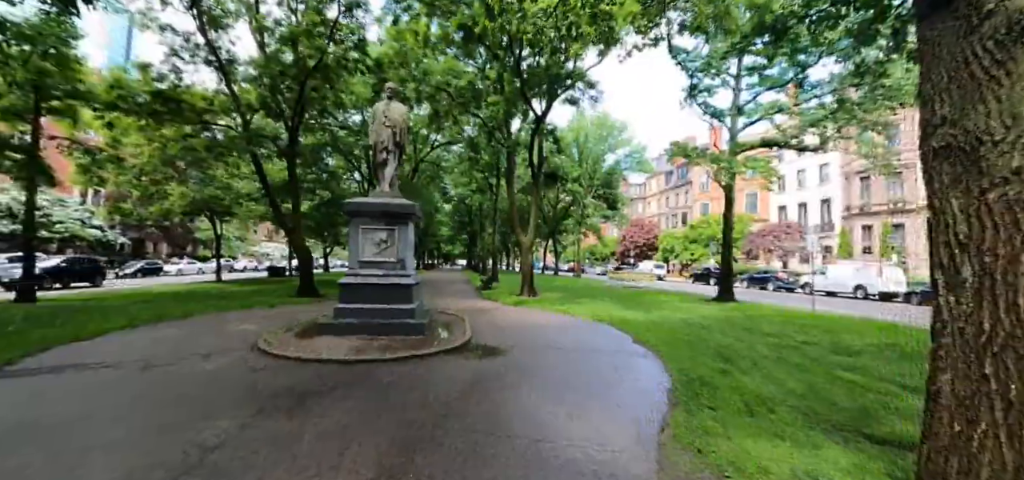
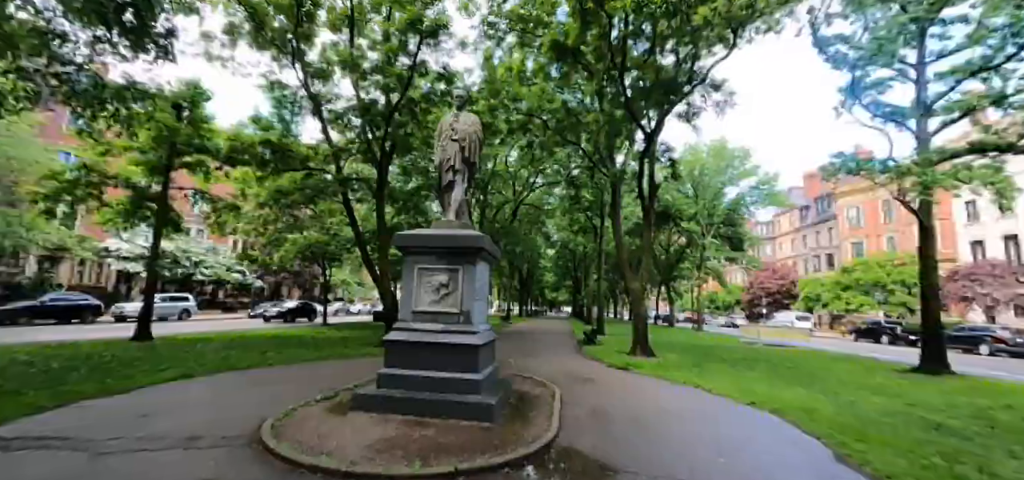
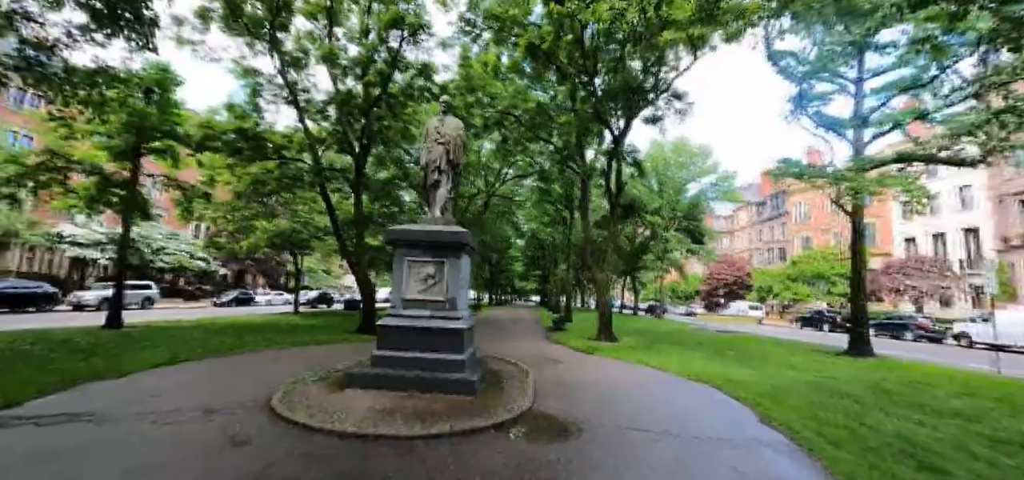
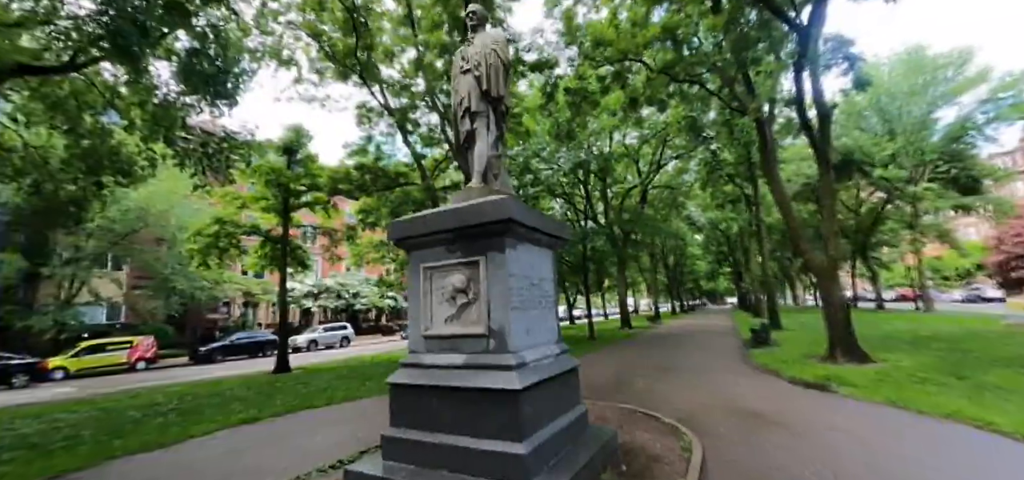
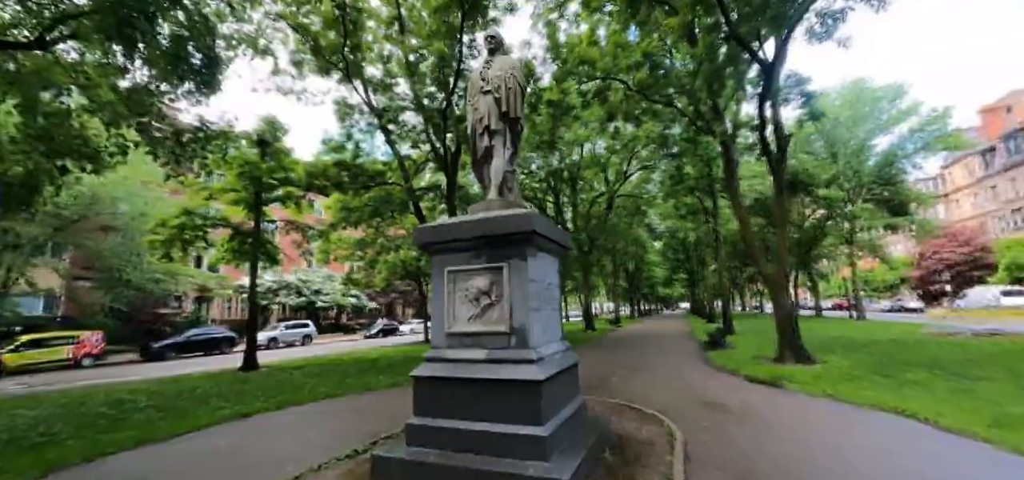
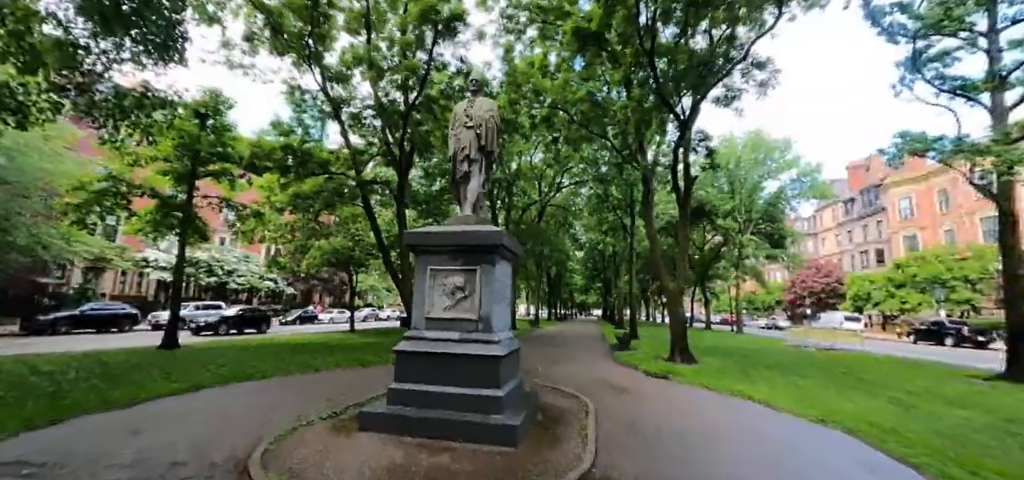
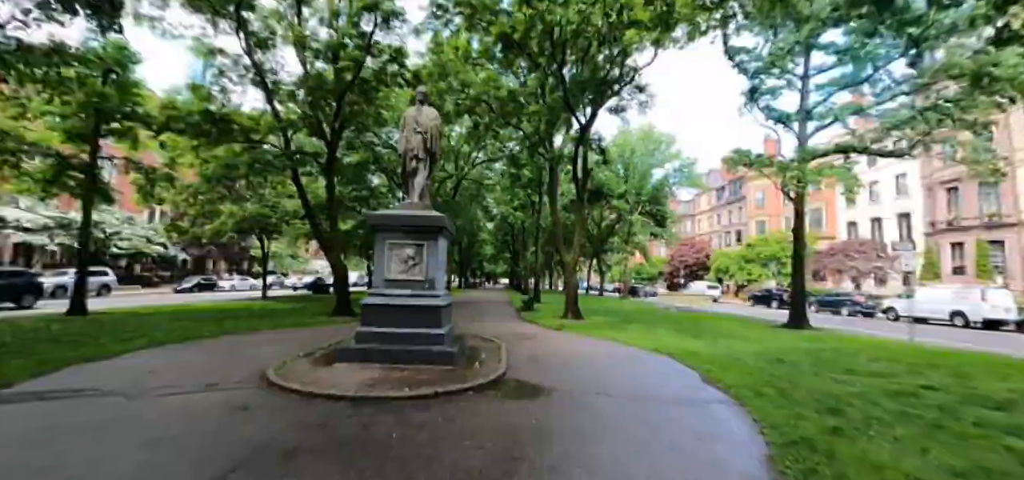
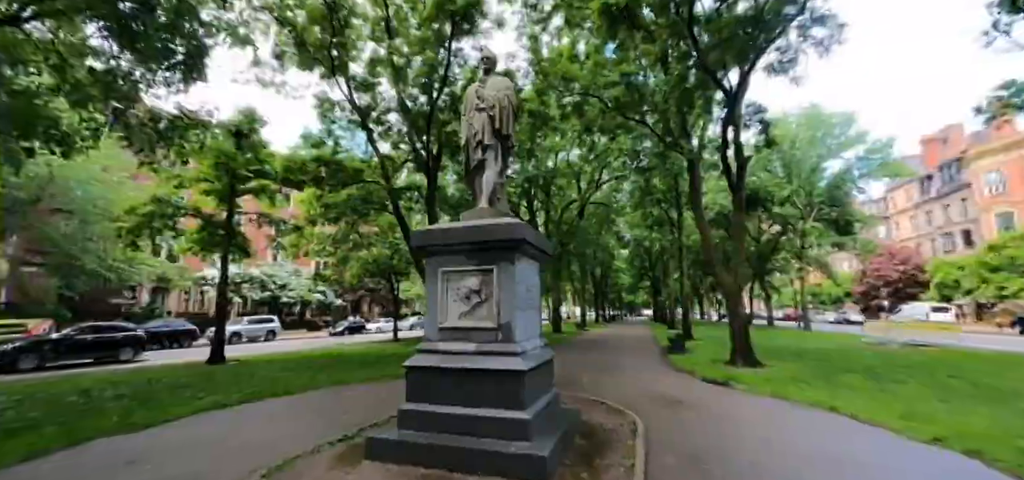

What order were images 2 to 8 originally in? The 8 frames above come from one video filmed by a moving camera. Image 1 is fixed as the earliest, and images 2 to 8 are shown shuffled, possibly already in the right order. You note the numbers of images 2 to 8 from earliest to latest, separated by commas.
7, 3, 2, 6, 8, 5, 4
